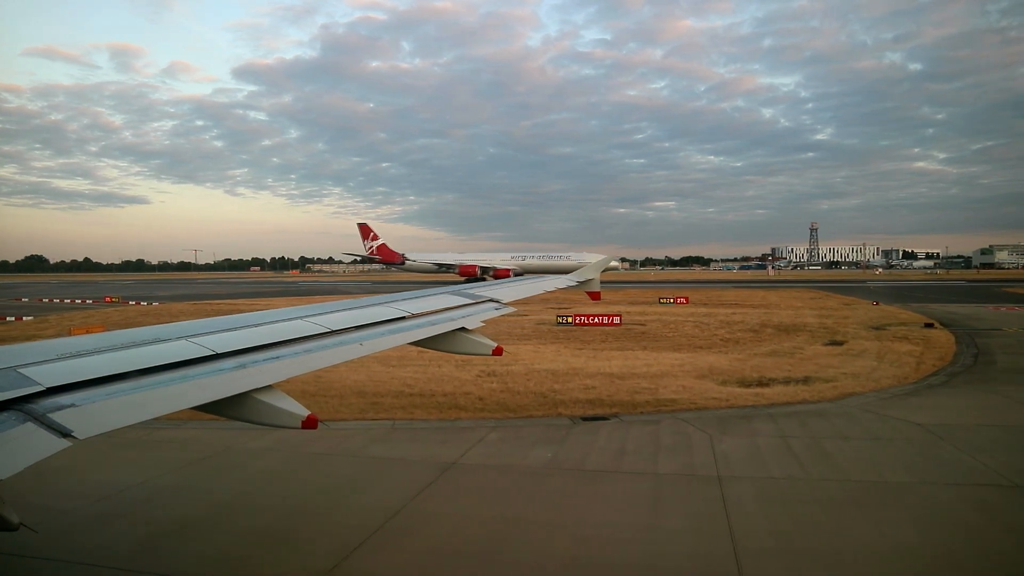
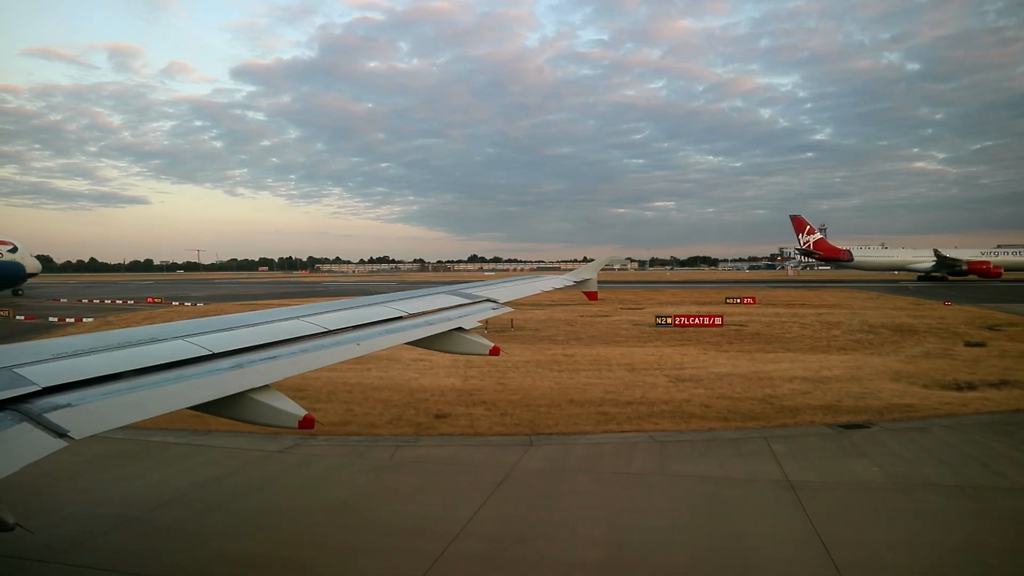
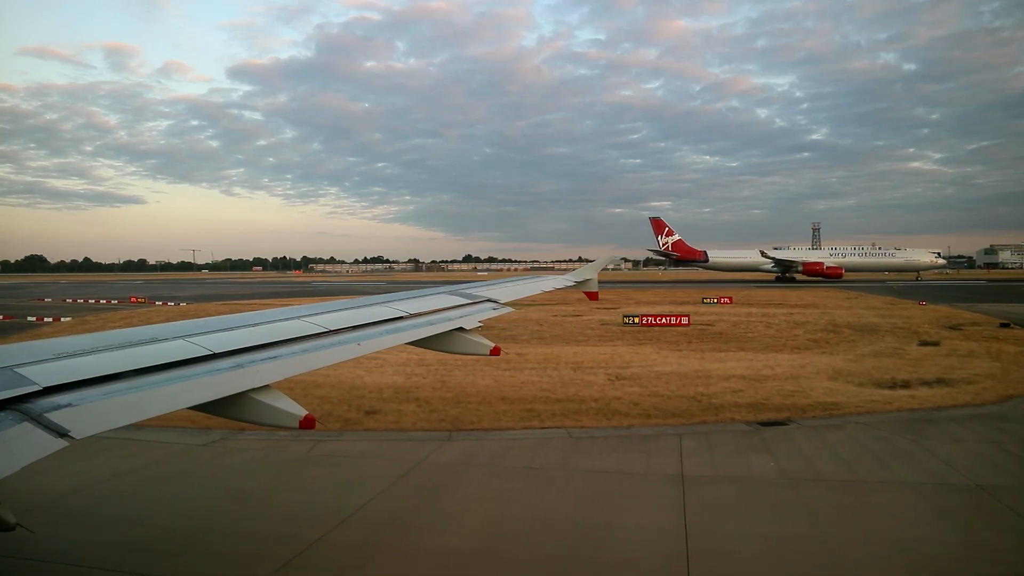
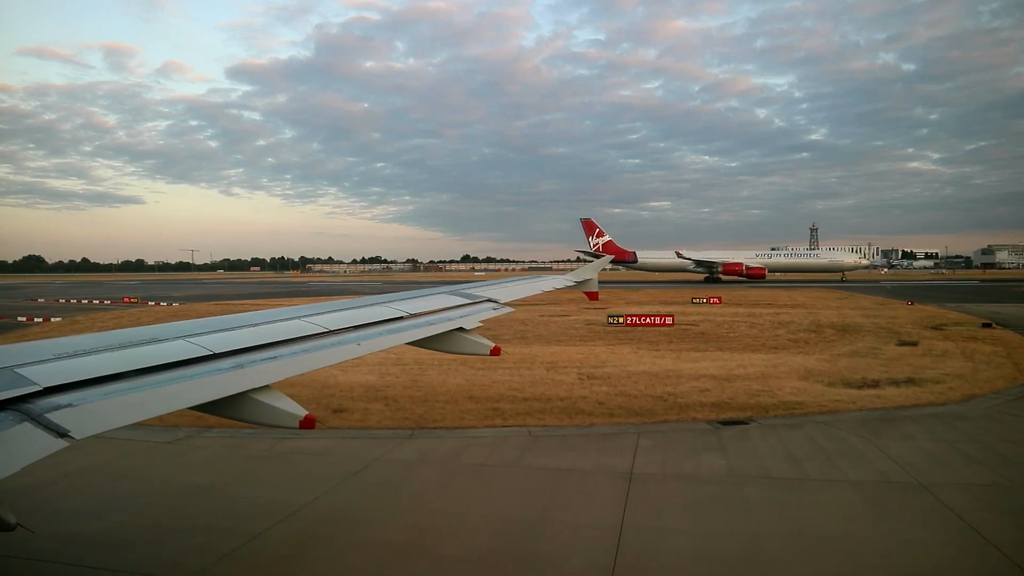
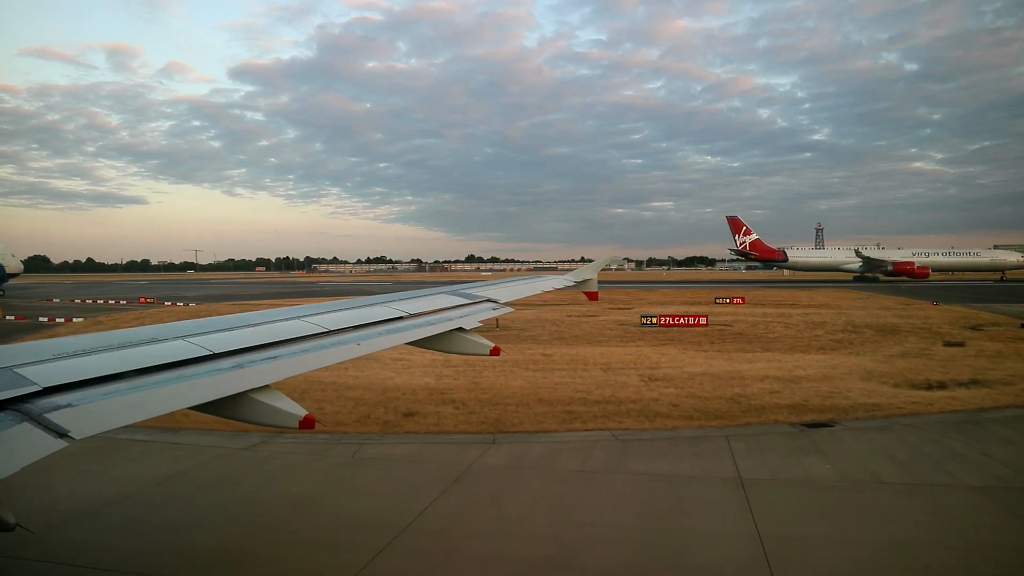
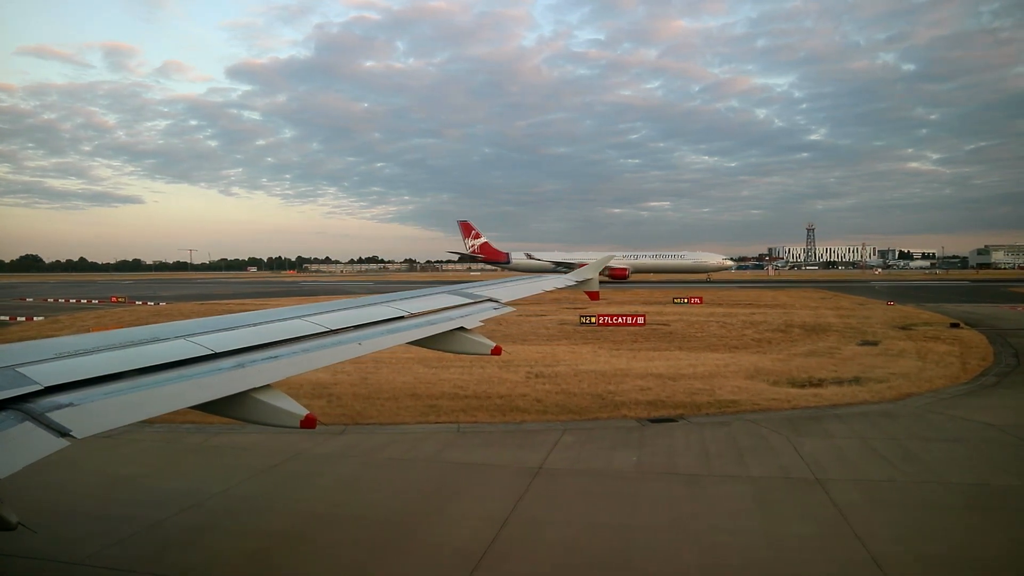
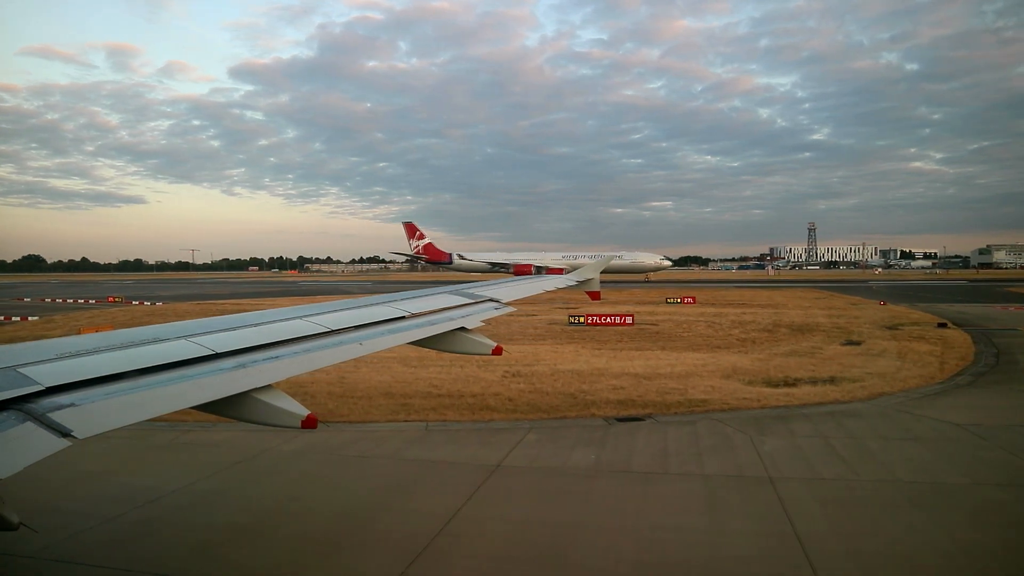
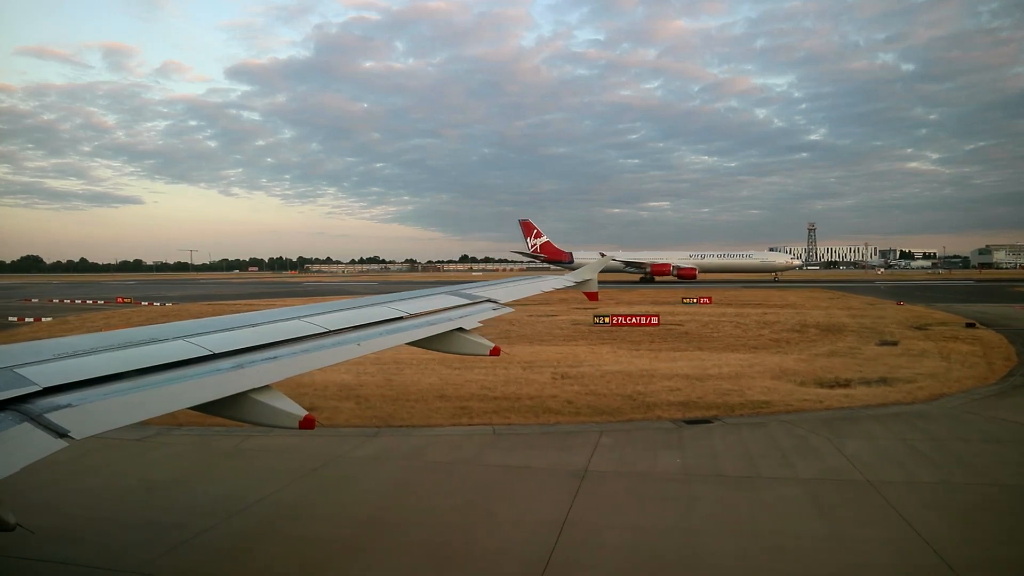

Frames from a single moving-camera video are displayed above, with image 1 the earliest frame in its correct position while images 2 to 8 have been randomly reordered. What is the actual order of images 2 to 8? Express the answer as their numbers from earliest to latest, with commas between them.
7, 6, 8, 4, 3, 5, 2
